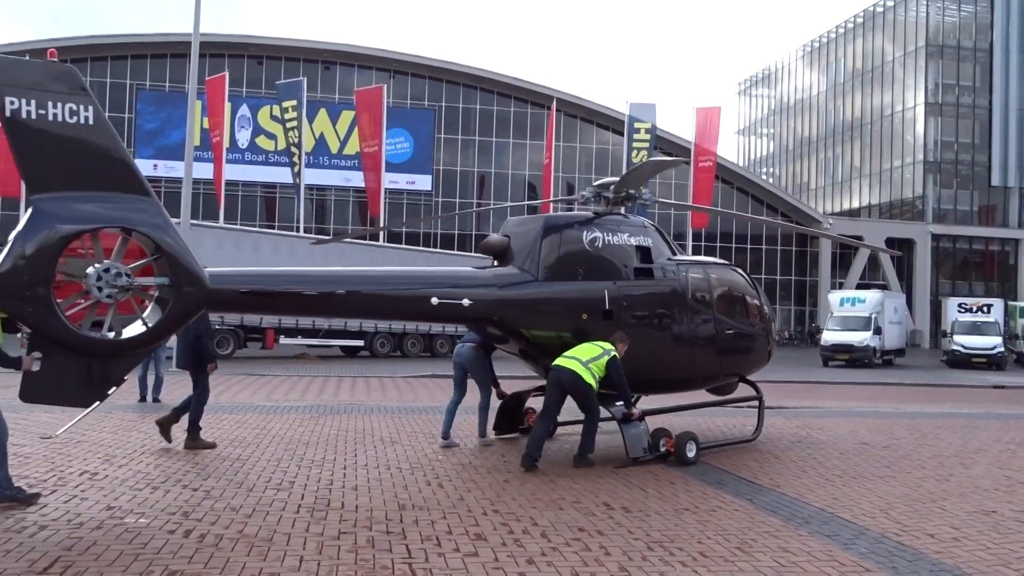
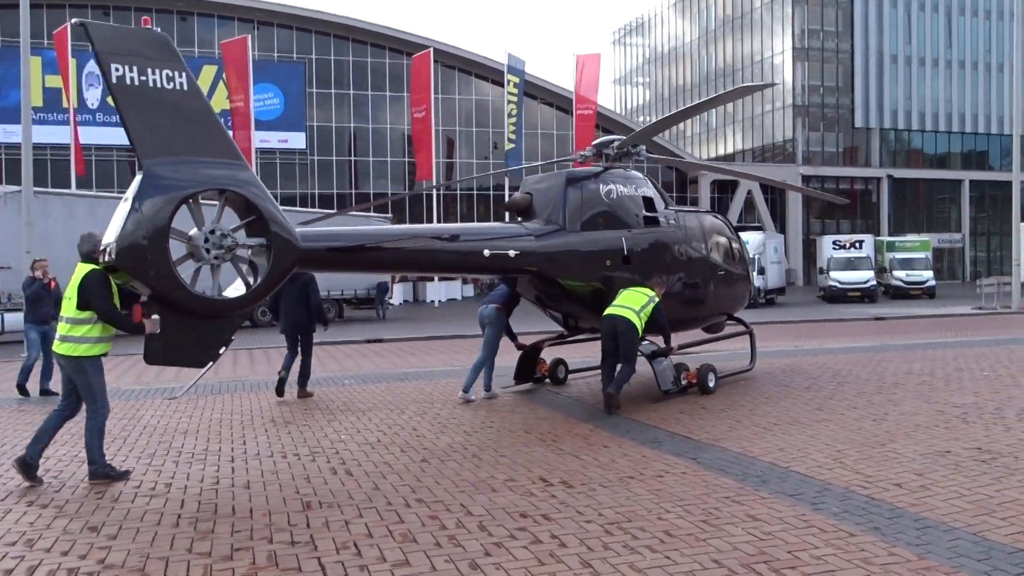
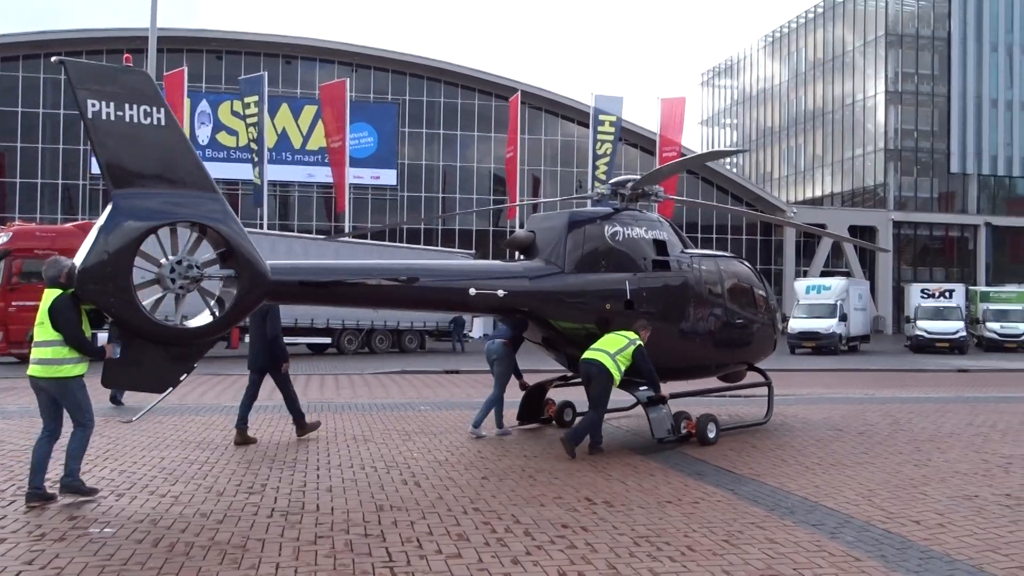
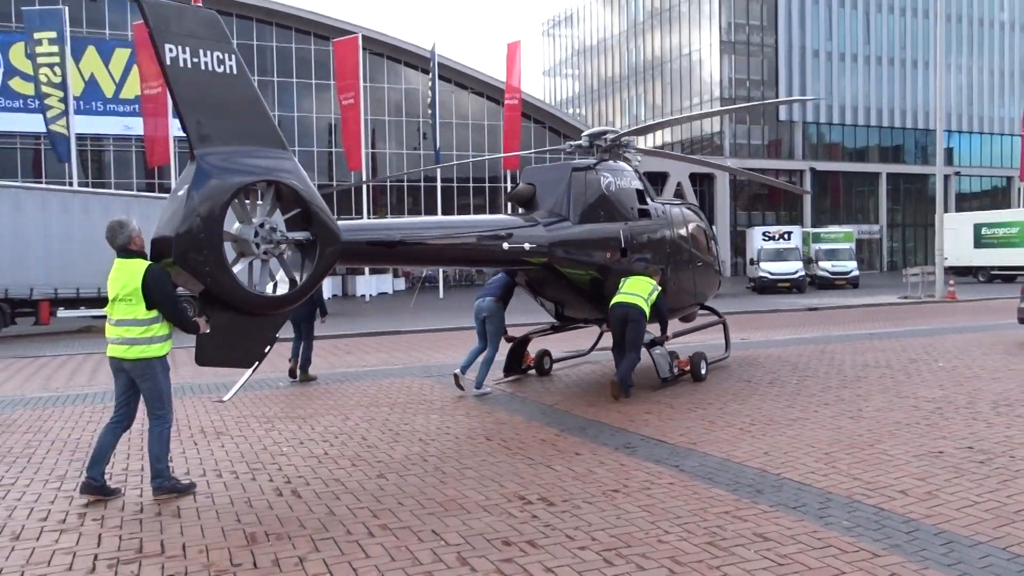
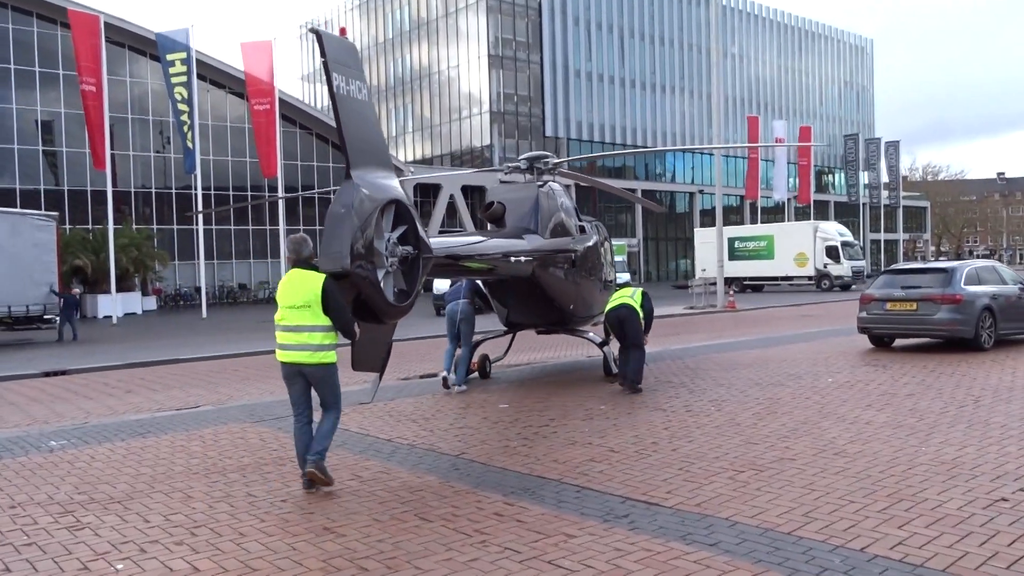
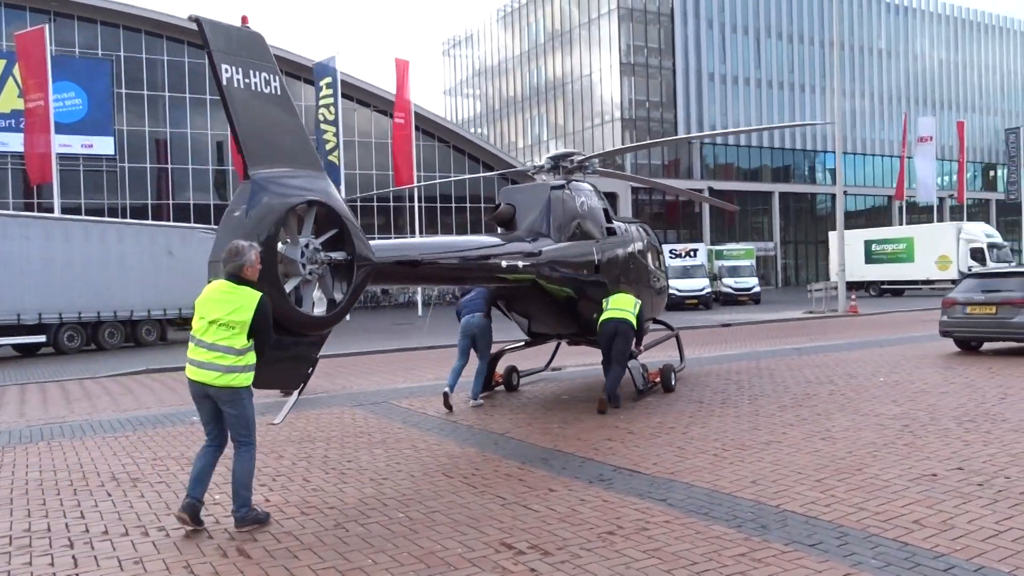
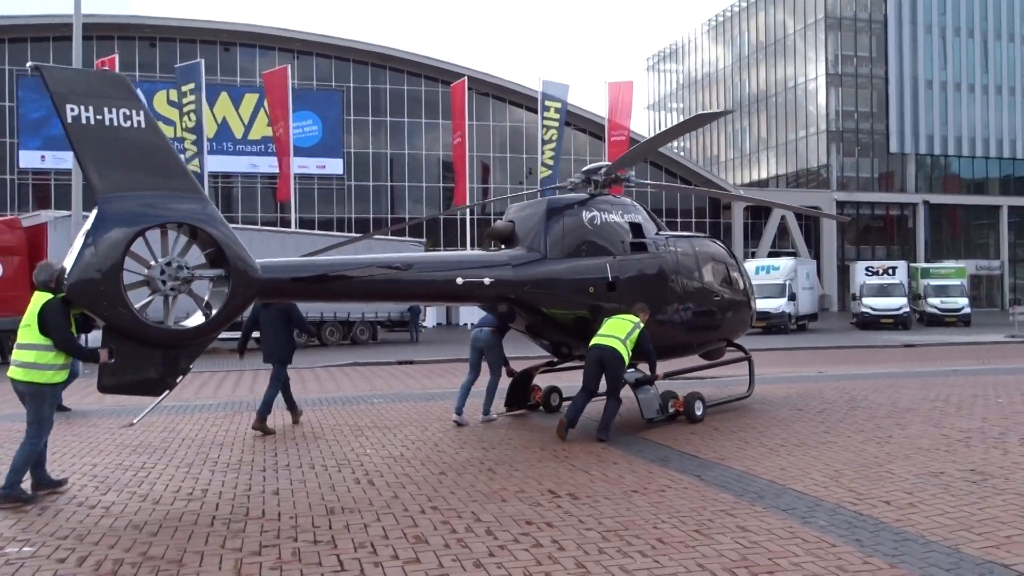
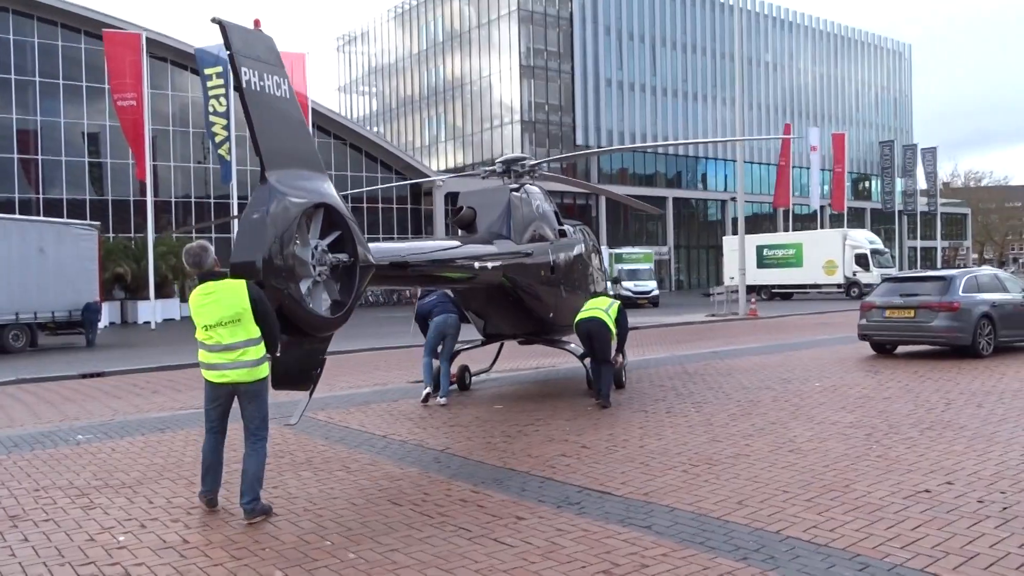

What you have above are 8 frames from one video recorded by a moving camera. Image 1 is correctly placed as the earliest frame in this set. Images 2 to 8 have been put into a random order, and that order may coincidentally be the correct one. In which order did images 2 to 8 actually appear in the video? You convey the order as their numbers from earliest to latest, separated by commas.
3, 7, 2, 4, 6, 8, 5
